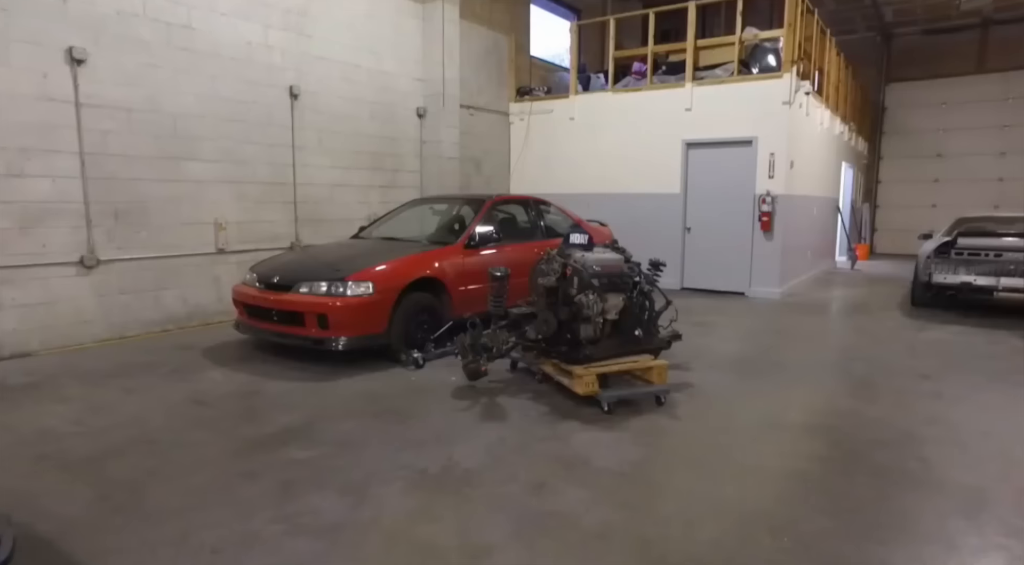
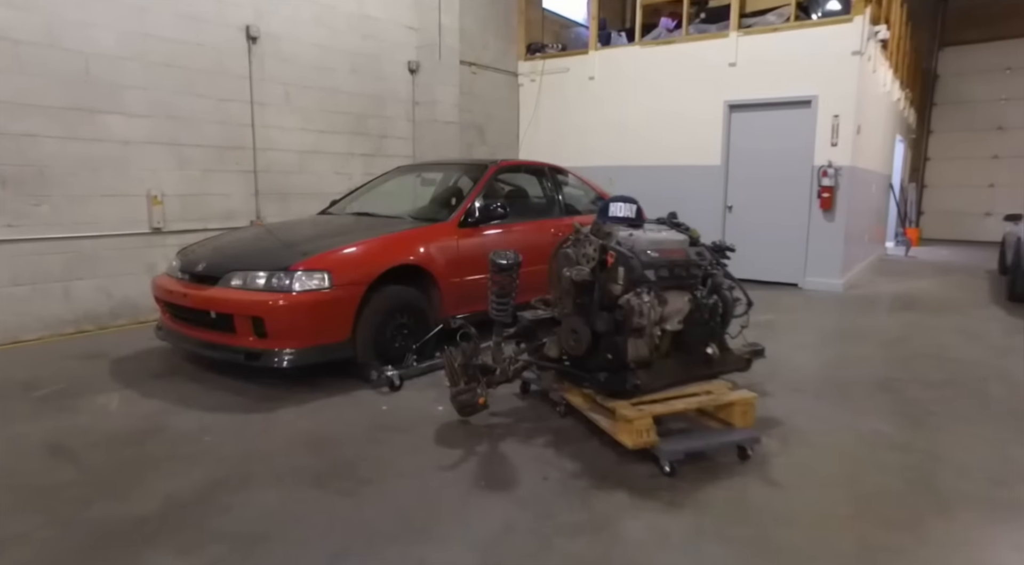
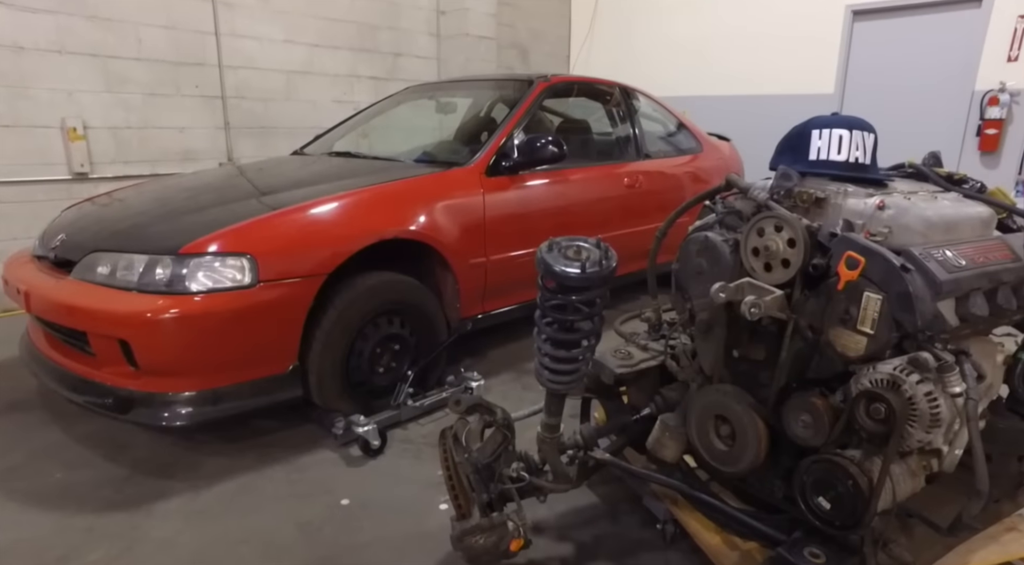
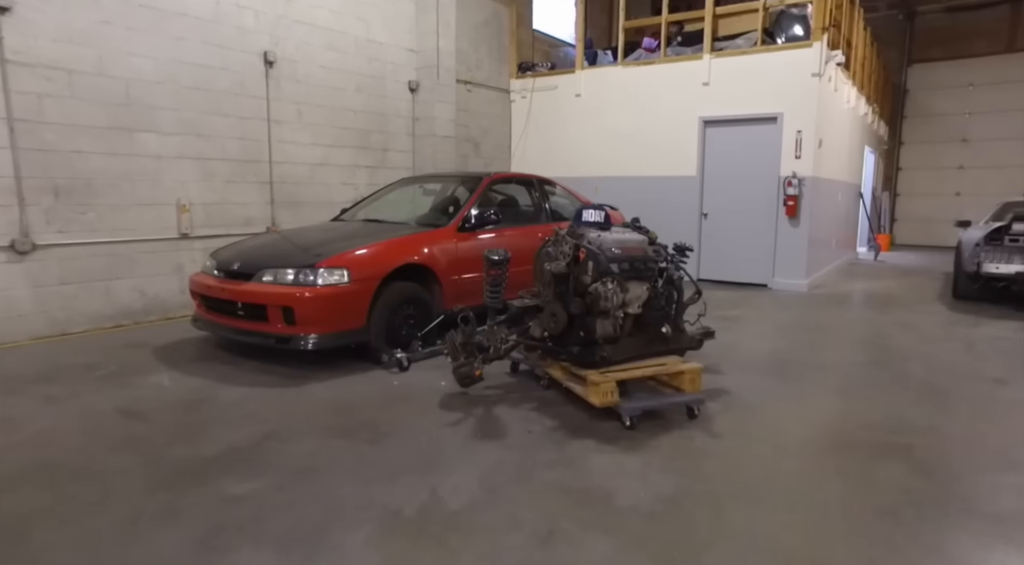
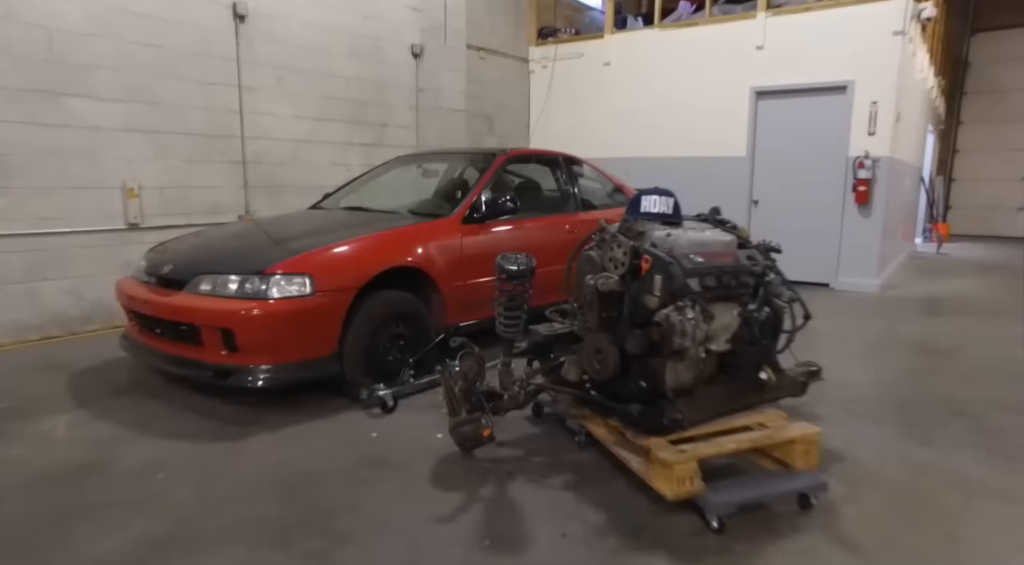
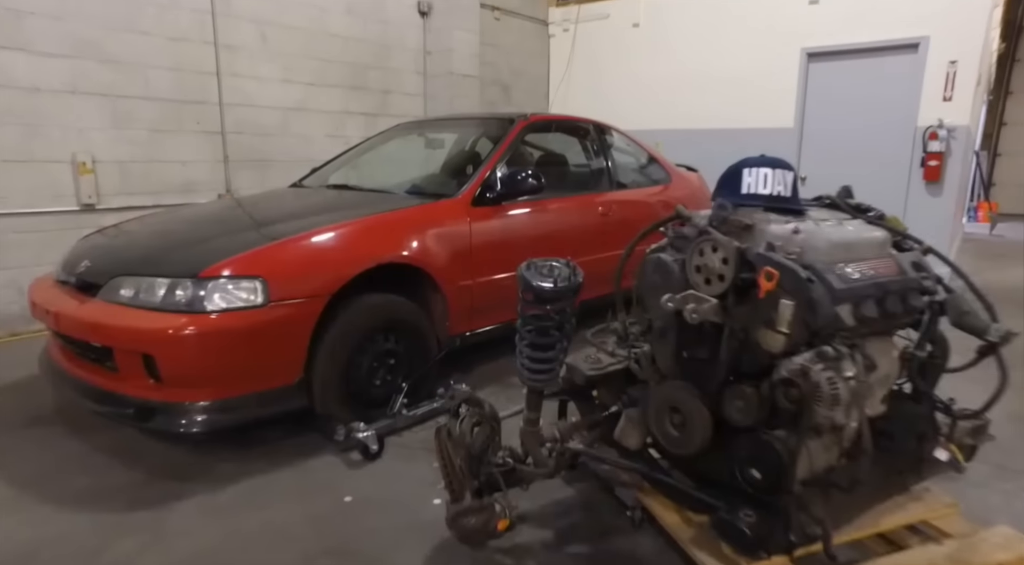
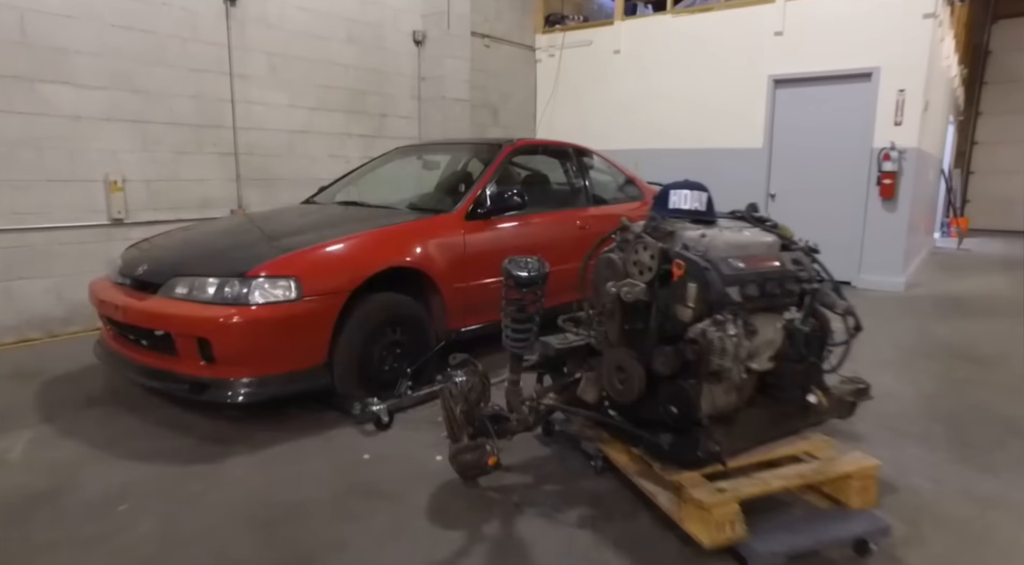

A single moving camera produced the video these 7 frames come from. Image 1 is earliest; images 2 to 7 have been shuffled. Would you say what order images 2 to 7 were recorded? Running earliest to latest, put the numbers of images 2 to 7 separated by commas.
4, 2, 5, 7, 6, 3
